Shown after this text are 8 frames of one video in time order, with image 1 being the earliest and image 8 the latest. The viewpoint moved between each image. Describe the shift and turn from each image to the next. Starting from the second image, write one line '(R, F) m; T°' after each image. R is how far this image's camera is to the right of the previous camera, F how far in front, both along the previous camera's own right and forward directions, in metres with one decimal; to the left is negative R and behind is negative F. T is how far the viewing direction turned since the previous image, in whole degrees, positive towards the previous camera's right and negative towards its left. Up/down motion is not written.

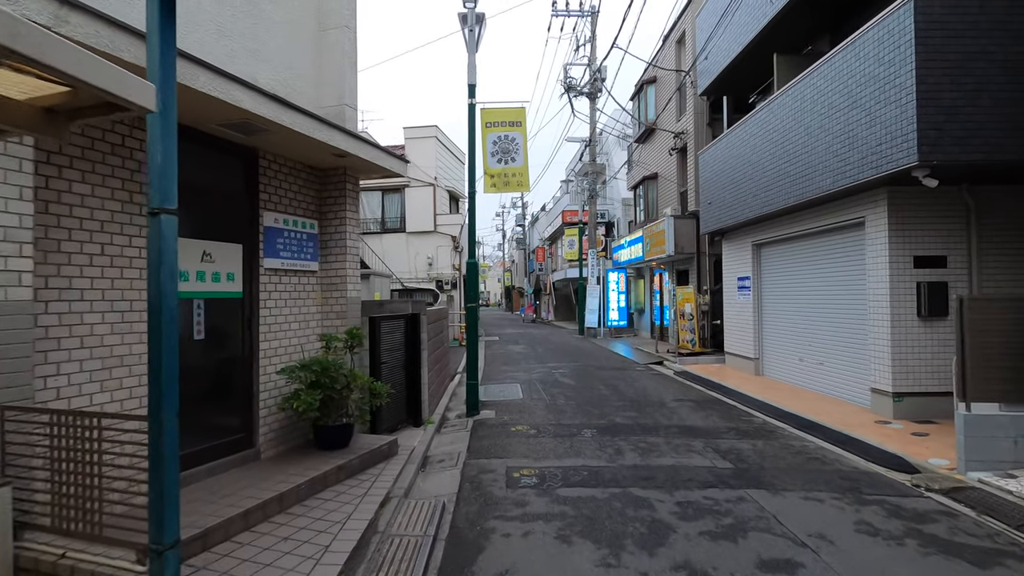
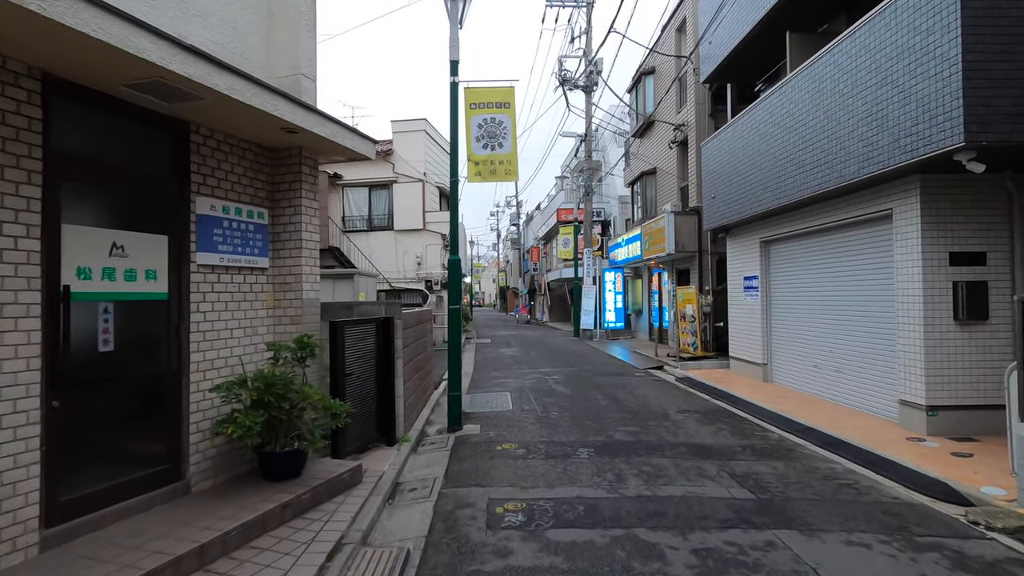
(+0.1, +0.9) m; 0°
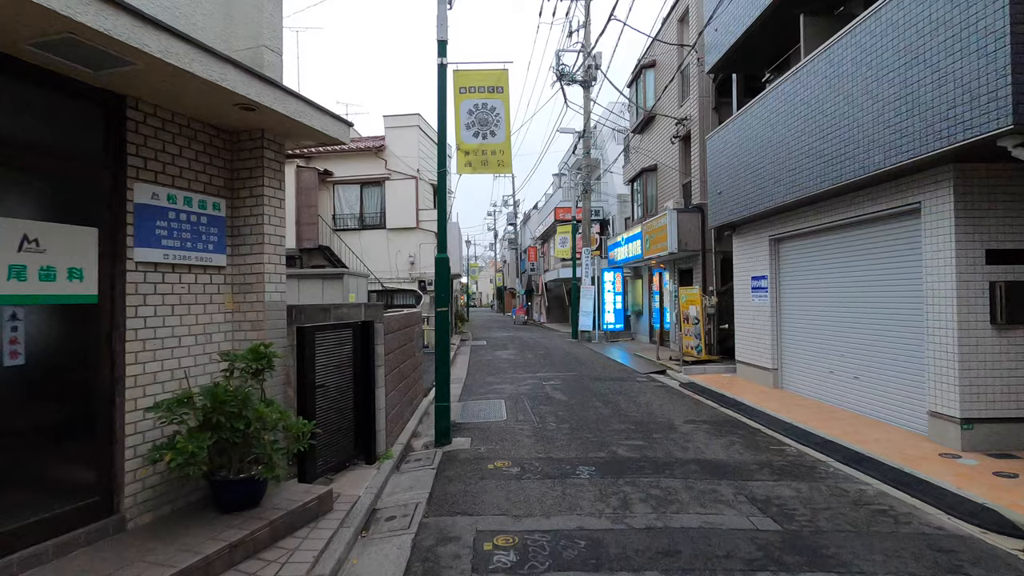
(+0.1, +0.6) m; 0°
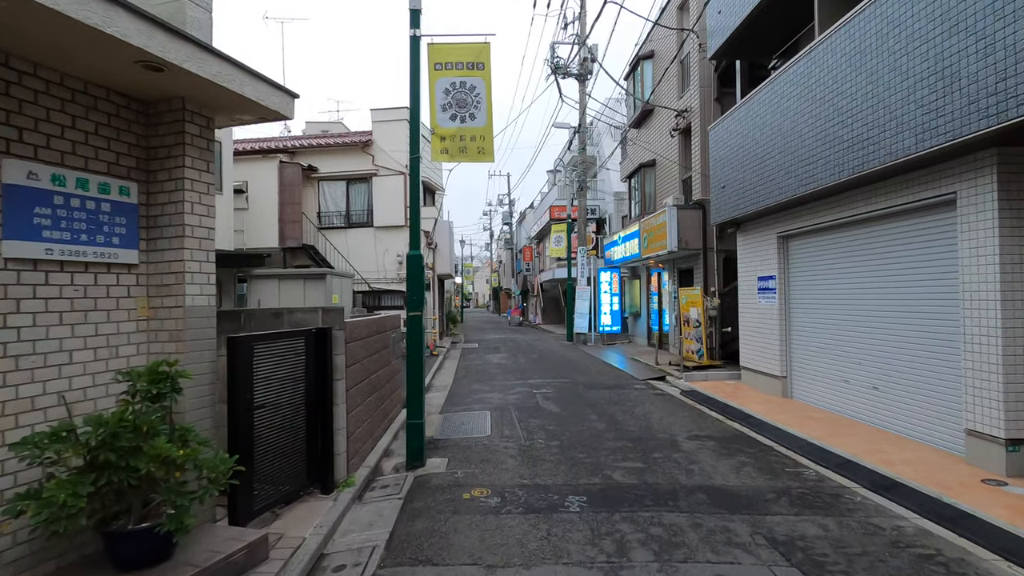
(+0.2, +0.8) m; 0°
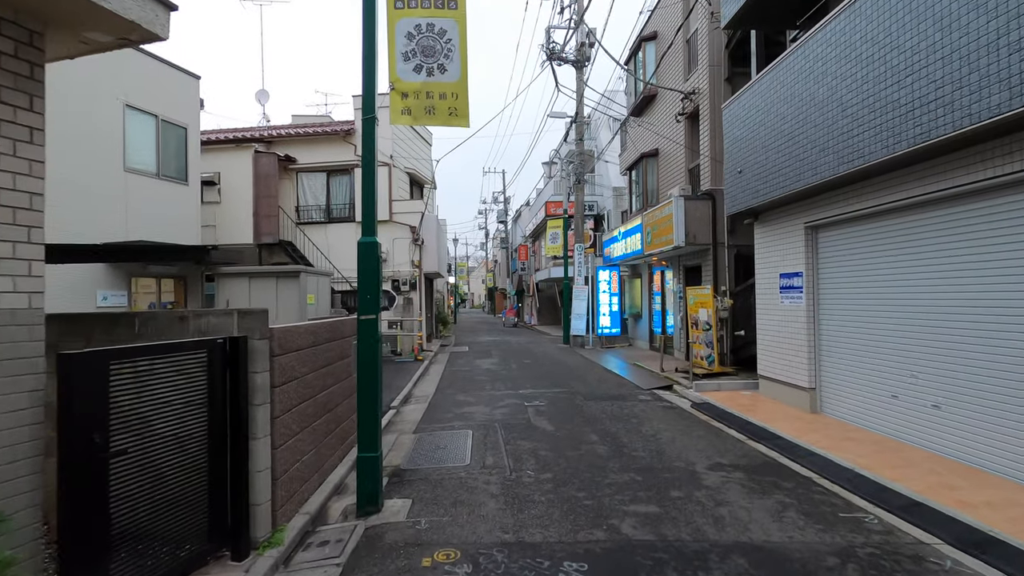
(+0.1, +1.3) m; 0°
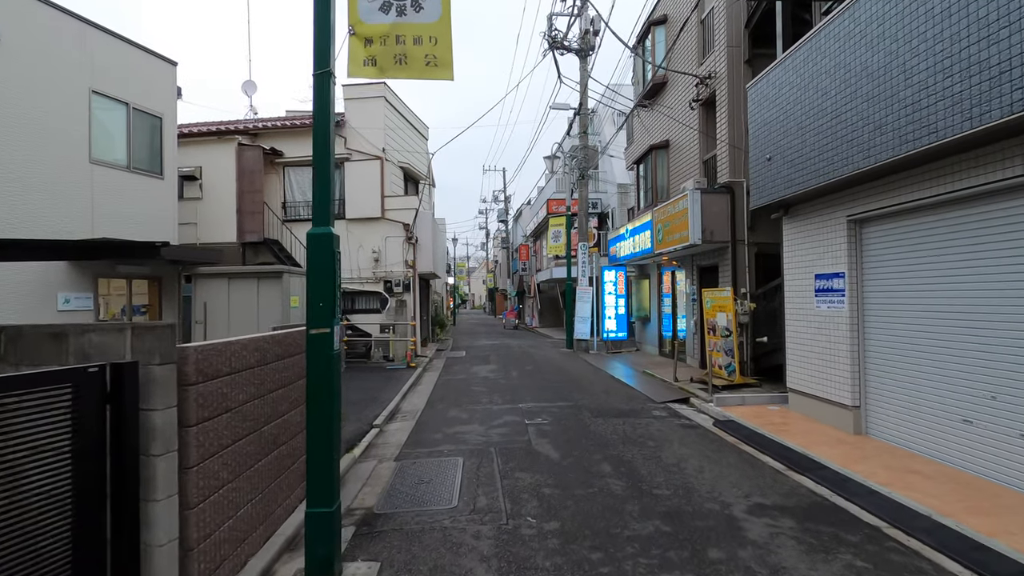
(0.0, +1.1) m; 0°
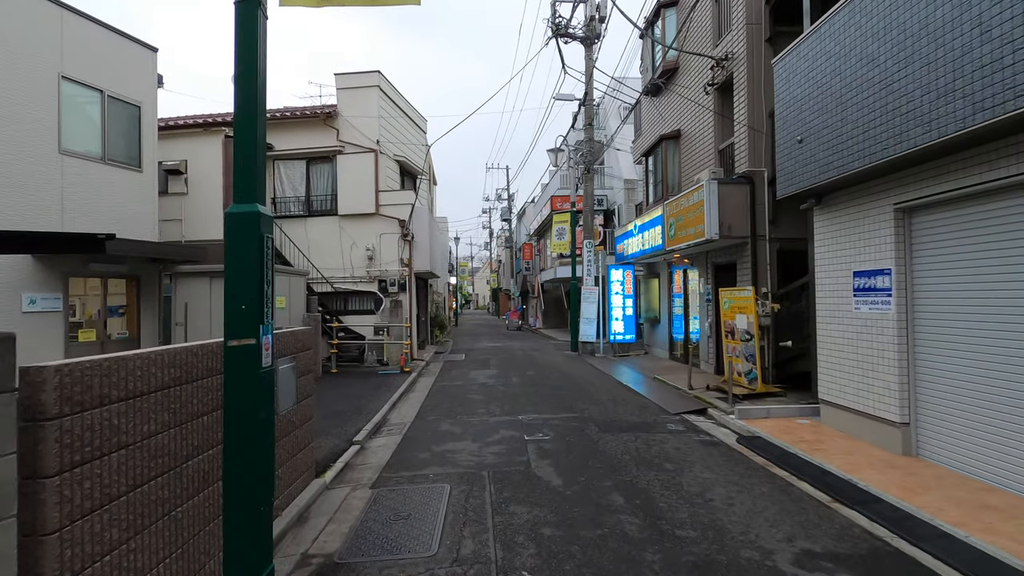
(+0.1, +0.9) m; 0°
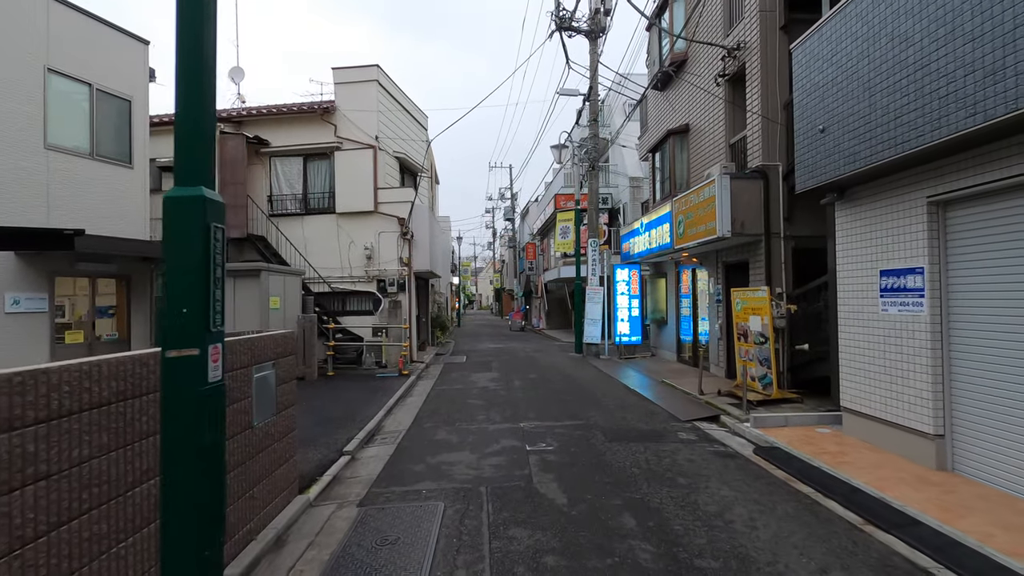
(0.0, +0.5) m; 0°
